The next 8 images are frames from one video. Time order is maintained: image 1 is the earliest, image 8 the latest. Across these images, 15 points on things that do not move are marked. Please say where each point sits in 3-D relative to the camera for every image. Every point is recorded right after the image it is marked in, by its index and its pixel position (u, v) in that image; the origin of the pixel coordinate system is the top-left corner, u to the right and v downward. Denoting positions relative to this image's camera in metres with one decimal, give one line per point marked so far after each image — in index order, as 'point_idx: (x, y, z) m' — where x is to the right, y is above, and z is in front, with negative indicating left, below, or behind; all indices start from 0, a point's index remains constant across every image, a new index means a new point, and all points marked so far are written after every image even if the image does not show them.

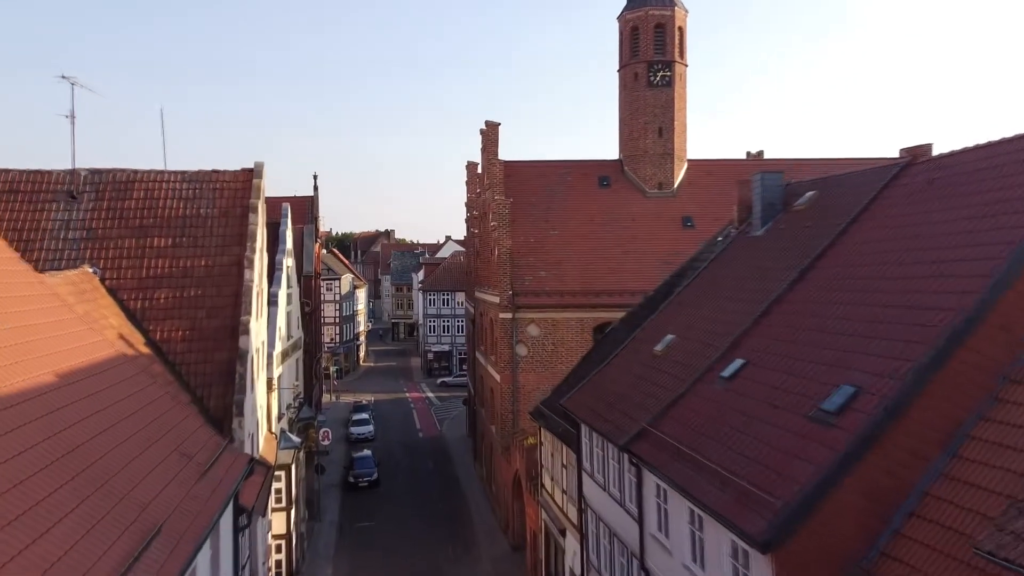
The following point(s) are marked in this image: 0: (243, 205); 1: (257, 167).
0: (-5.8, +1.8, +17.5) m
1: (-5.6, +2.7, +17.8) m
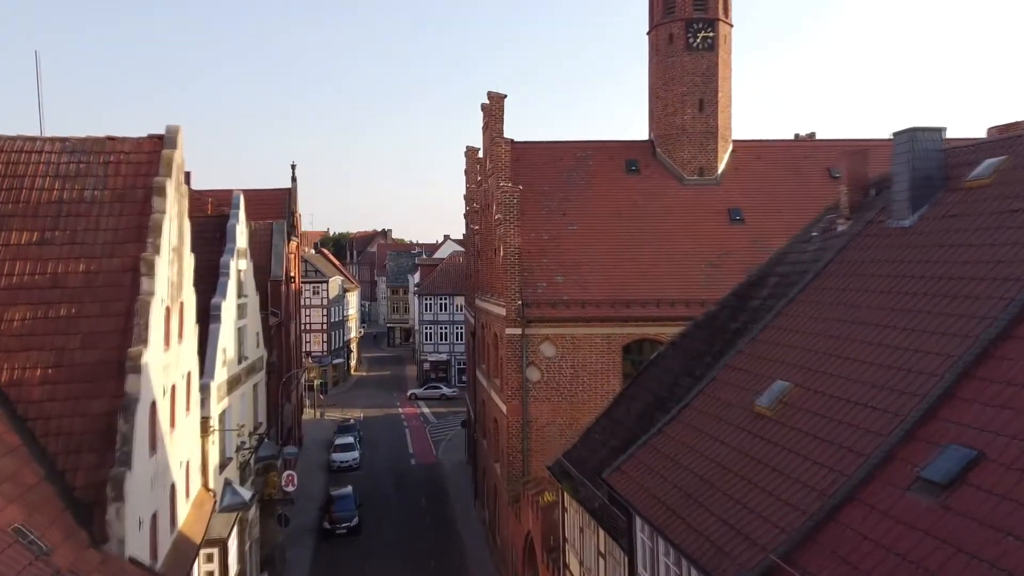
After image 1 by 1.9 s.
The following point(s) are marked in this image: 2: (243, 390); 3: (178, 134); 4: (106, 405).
0: (-5.6, +1.6, +12.4) m
1: (-5.4, +2.5, +12.7) m
2: (-6.6, -2.5, +19.9) m
3: (-5.3, +2.4, +12.7) m
4: (-5.3, -1.5, +10.5) m
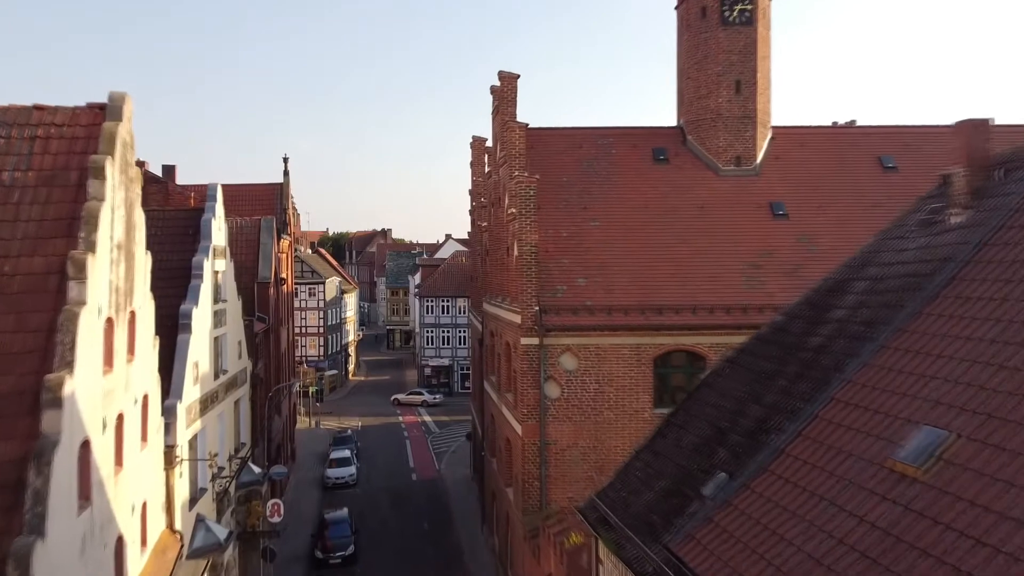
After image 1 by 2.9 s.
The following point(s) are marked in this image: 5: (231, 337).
0: (-5.3, +1.5, +9.9) m
1: (-5.0, +2.4, +10.2) m
2: (-6.3, -2.6, +17.4) m
3: (-4.9, +2.4, +10.2) m
4: (-4.9, -1.6, +8.0) m
5: (-6.4, -1.1, +18.4) m
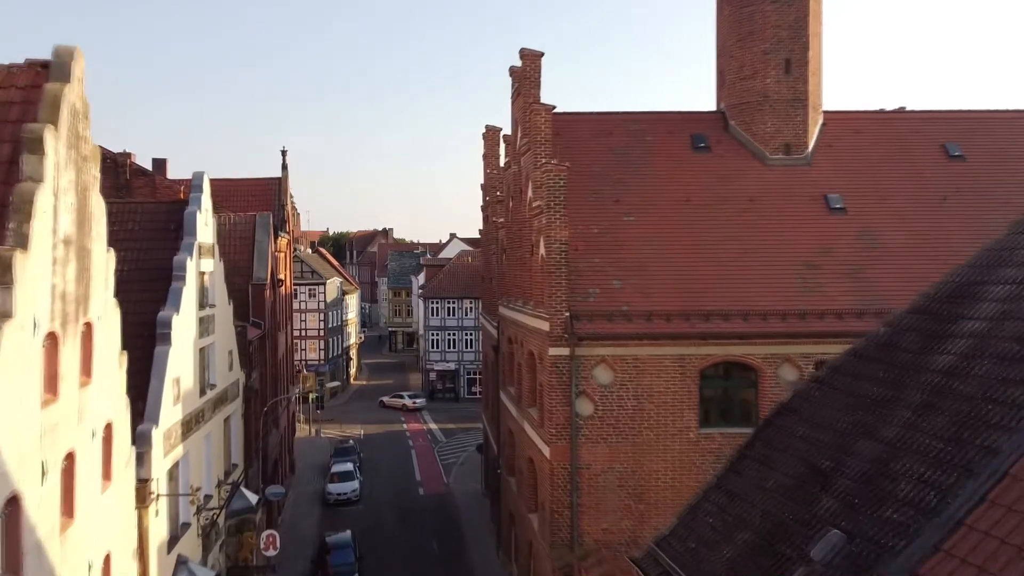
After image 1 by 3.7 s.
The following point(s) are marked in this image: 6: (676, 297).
0: (-4.7, +1.5, +7.8) m
1: (-4.5, +2.3, +8.0) m
2: (-5.7, -2.7, +15.2) m
3: (-4.4, +2.3, +8.0) m
4: (-4.4, -1.7, +5.9) m
5: (-5.9, -1.2, +16.2) m
6: (+3.3, -0.2, +16.3) m
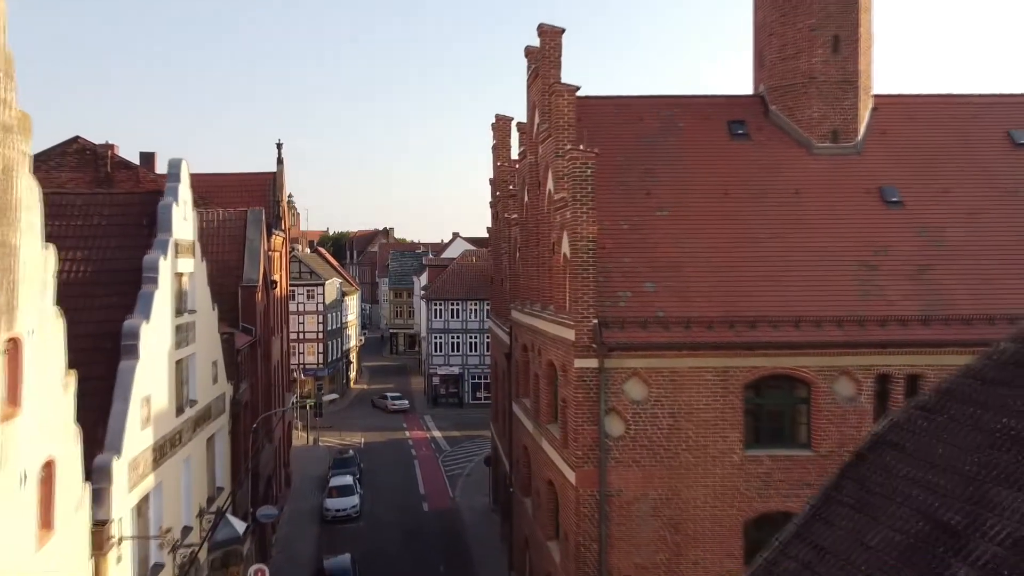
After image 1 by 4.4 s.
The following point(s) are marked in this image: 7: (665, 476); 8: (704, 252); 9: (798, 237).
0: (-4.4, +1.4, +5.9) m
1: (-4.1, +2.3, +6.2) m
2: (-5.4, -2.7, +13.3) m
3: (-4.0, +2.2, +6.2) m
4: (-4.1, -1.7, +4.0) m
5: (-5.5, -1.3, +14.4) m
6: (+3.7, -0.2, +14.4) m
7: (+2.7, -3.3, +14.0) m
8: (+3.6, +0.7, +15.1) m
9: (+5.4, +1.0, +15.3) m
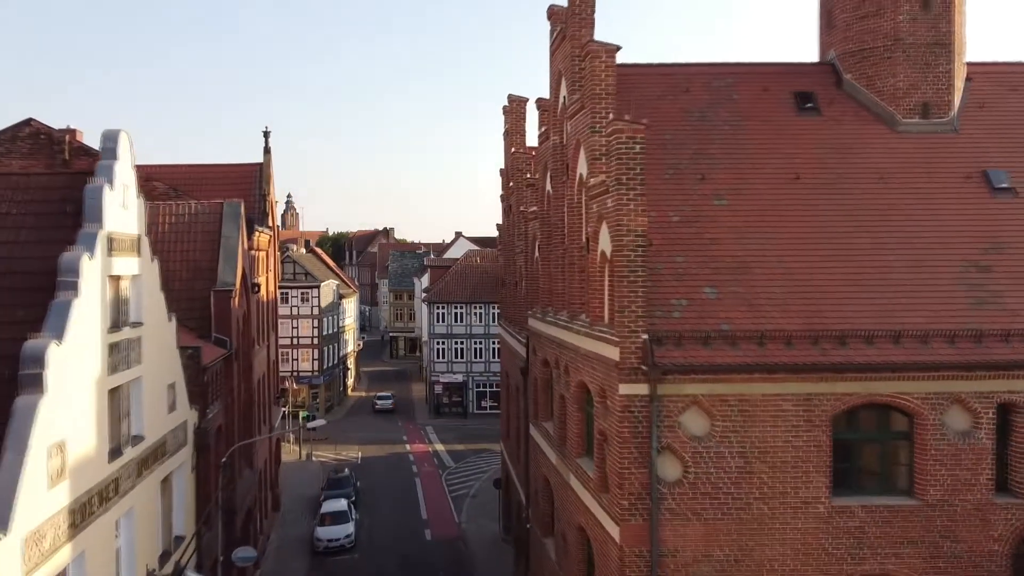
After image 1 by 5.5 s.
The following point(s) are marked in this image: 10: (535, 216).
0: (-4.0, +1.3, +3.0) m
1: (-3.8, +2.2, +3.3) m
2: (-5.0, -2.8, +10.5) m
3: (-3.6, +2.2, +3.3) m
4: (-3.7, -1.8, +1.1) m
5: (-5.1, -1.3, +11.5) m
6: (+4.0, -0.3, +11.5) m
7: (+3.0, -3.3, +11.1) m
8: (+4.0, +0.6, +12.2) m
9: (+5.8, +0.9, +12.4) m
10: (+0.5, +1.6, +17.3) m
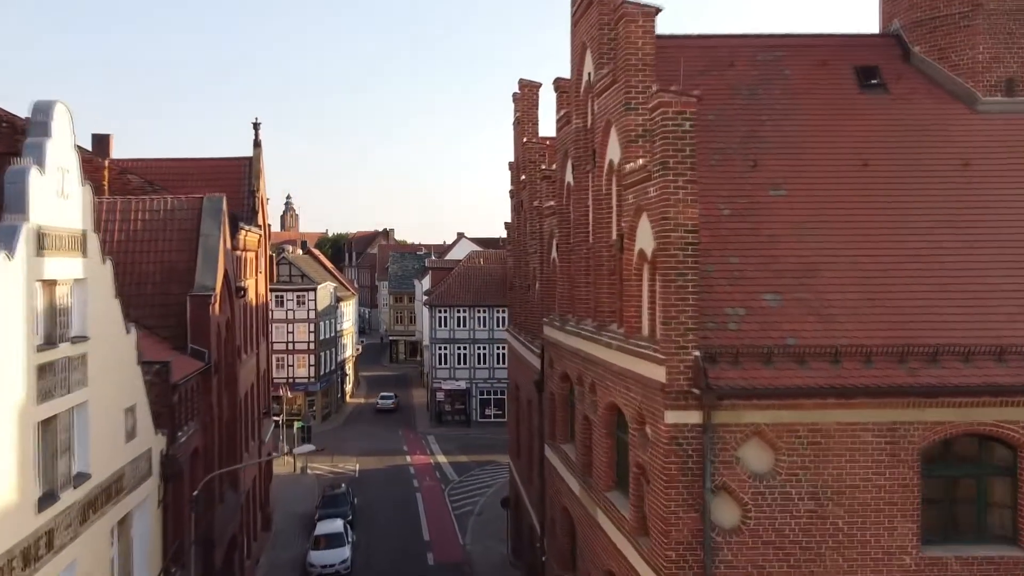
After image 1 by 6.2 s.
0: (-3.7, +1.3, +1.1) m
1: (-3.5, +2.1, +1.4) m
2: (-4.7, -2.9, +8.5) m
3: (-3.4, +2.1, +1.4) m
4: (-3.4, -1.8, -0.8) m
5: (-4.9, -1.4, +9.6) m
6: (+4.3, -0.4, +9.6) m
7: (+3.3, -3.4, +9.2) m
8: (+4.2, +0.5, +10.3) m
9: (+6.1, +0.8, +10.5) m
10: (+0.8, +1.5, +15.4) m
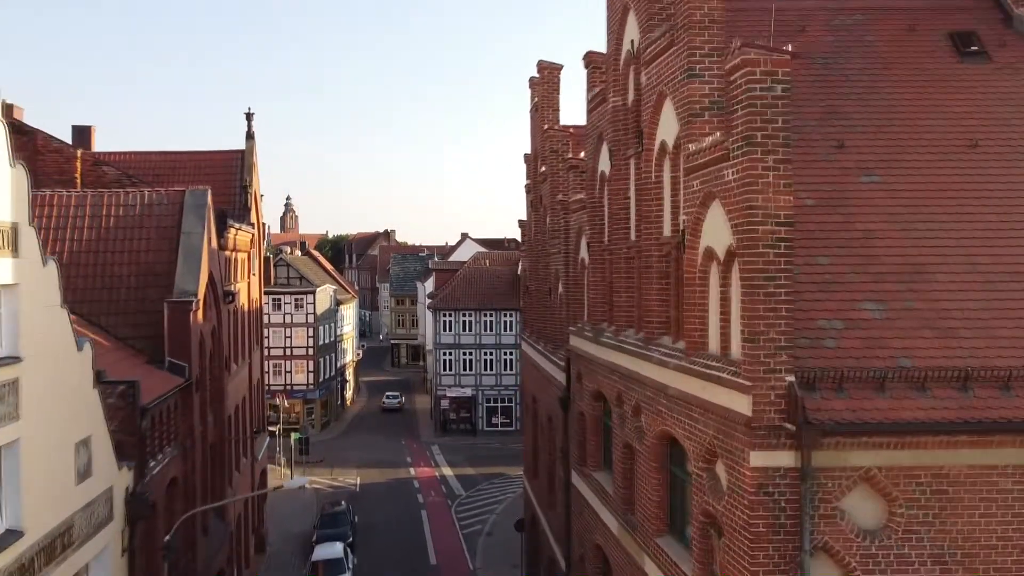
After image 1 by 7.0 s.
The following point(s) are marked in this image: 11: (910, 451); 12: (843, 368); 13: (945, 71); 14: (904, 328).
0: (-3.3, +1.2, -0.8) m
1: (-3.1, +2.1, -0.5) m
2: (-4.3, -2.9, +6.6) m
3: (-3.0, +2.0, -0.5) m
4: (-3.0, -1.9, -2.7) m
5: (-4.5, -1.5, +7.7) m
6: (+4.7, -0.5, +7.7) m
7: (+3.7, -3.5, +7.3) m
8: (+4.6, +0.4, +8.4) m
9: (+6.5, +0.7, +8.6) m
10: (+1.2, +1.4, +13.5) m
11: (+3.6, -1.5, +7.2) m
12: (+3.0, -0.7, +7.4) m
13: (+5.4, +2.7, +10.0) m
14: (+3.7, -0.4, +7.7) m
